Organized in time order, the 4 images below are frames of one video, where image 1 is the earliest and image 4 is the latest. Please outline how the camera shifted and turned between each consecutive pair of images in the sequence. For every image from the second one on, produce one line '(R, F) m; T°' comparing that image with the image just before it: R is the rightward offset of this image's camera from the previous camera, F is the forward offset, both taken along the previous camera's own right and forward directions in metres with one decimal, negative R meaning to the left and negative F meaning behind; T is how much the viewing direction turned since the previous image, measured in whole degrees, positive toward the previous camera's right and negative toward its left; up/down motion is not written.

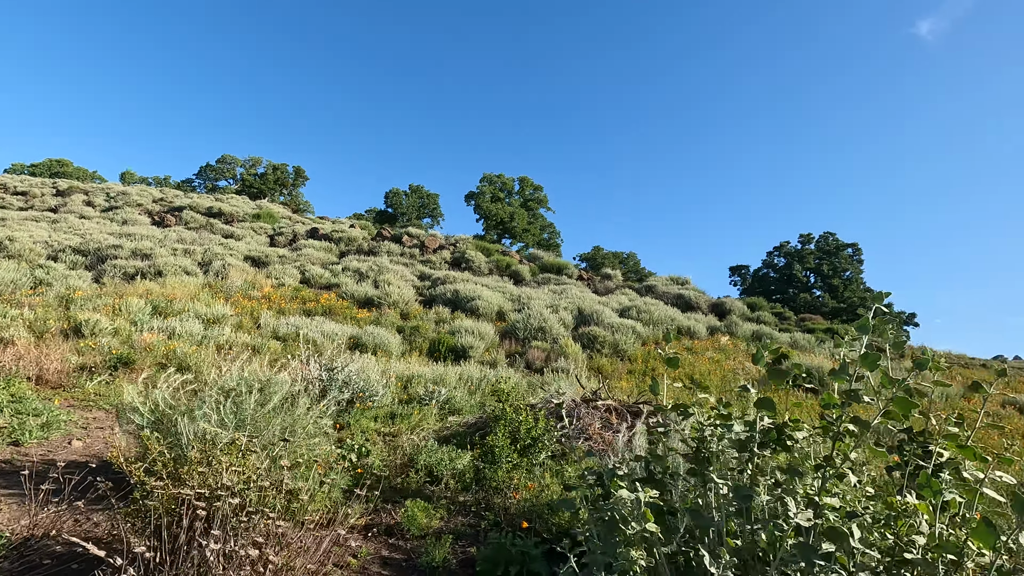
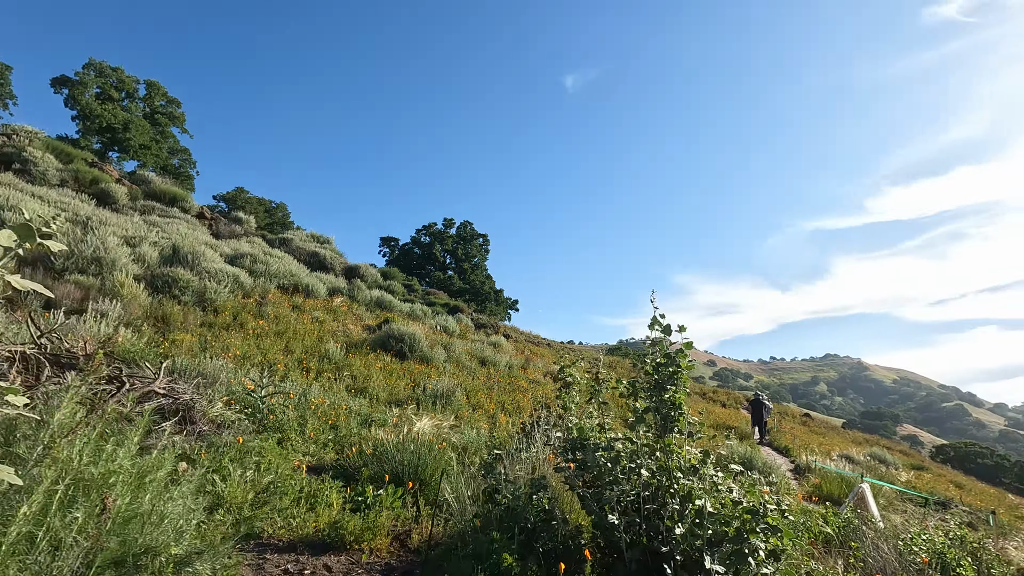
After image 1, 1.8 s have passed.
(+1.3, +0.6) m; +35°
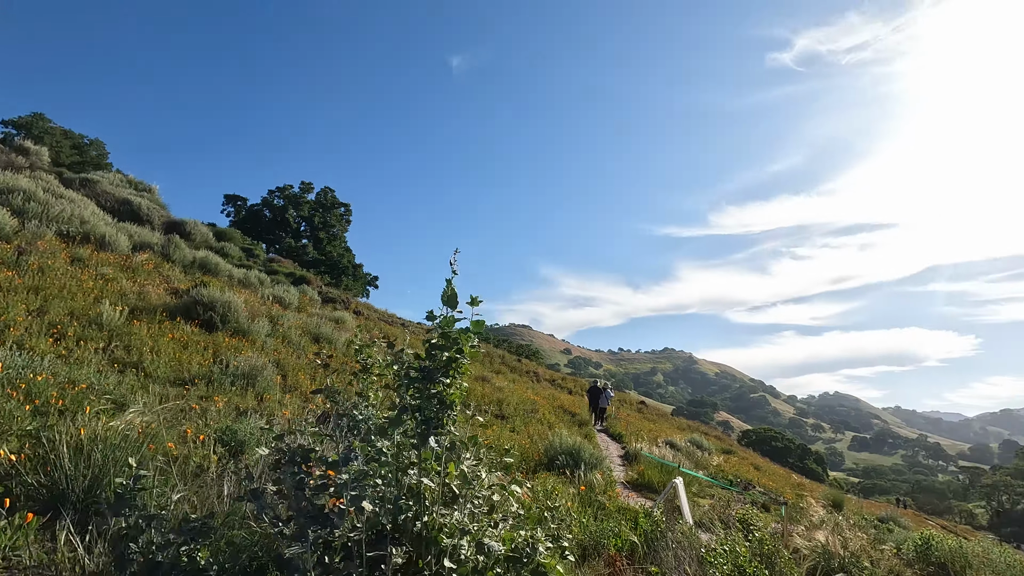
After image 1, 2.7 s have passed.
(+0.5, +0.6) m; +14°
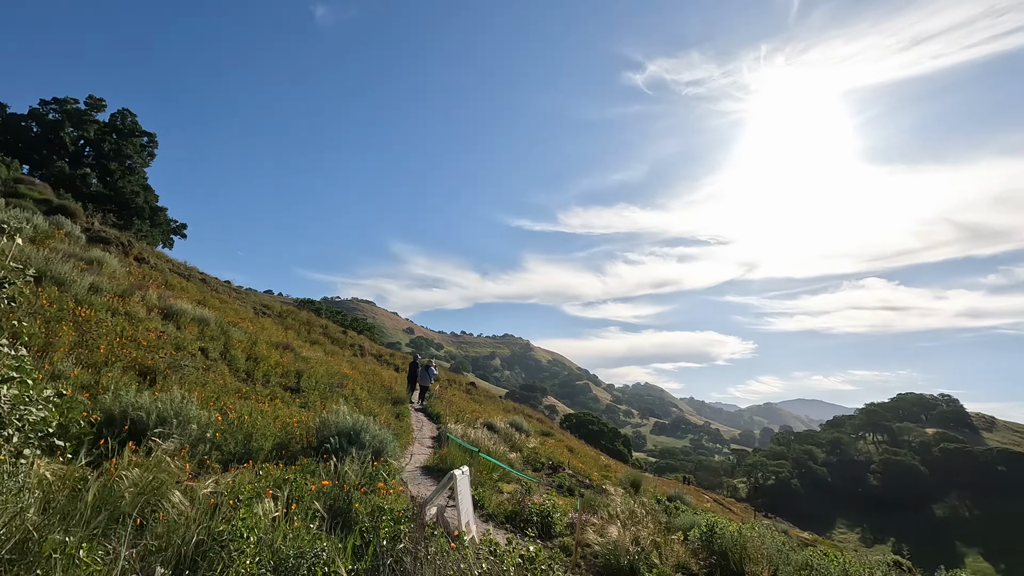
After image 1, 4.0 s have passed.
(+0.6, +1.0) m; +16°
